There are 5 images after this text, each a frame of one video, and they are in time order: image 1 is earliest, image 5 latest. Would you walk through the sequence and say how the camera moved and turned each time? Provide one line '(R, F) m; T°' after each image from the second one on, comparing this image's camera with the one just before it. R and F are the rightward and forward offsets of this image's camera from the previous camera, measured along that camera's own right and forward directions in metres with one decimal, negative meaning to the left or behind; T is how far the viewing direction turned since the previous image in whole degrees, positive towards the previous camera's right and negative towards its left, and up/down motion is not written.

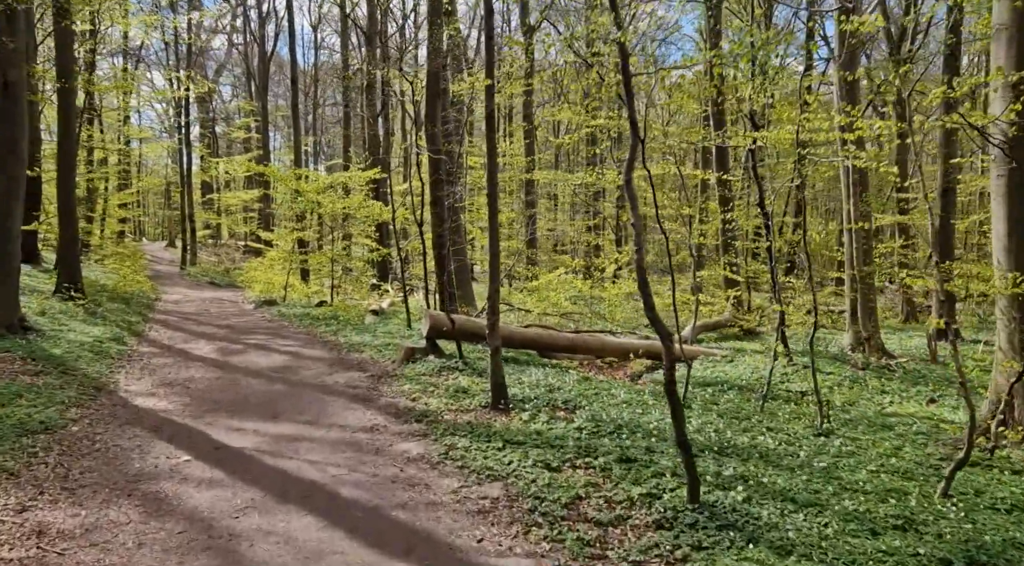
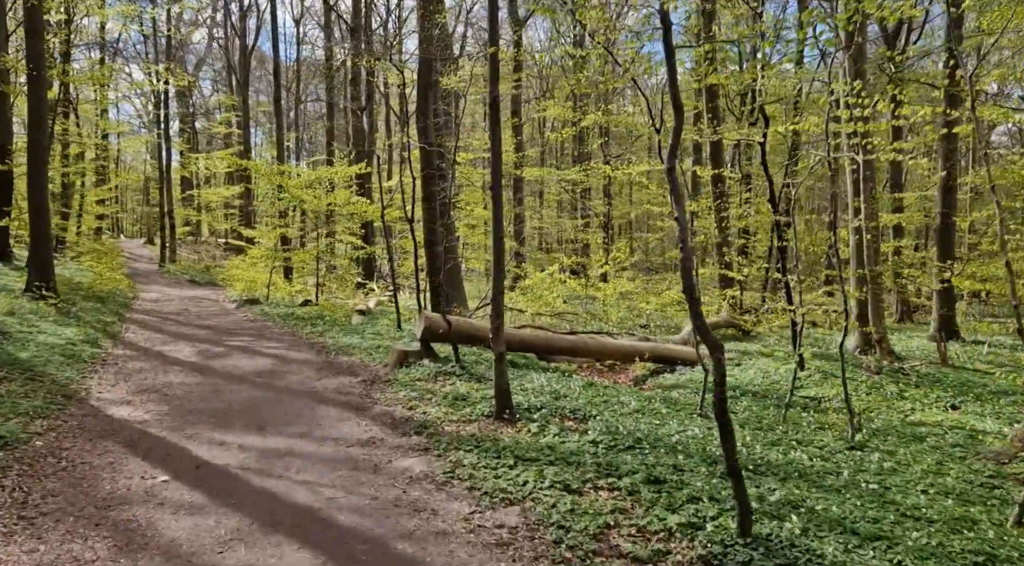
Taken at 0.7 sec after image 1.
(-0.2, +0.5) m; +1°
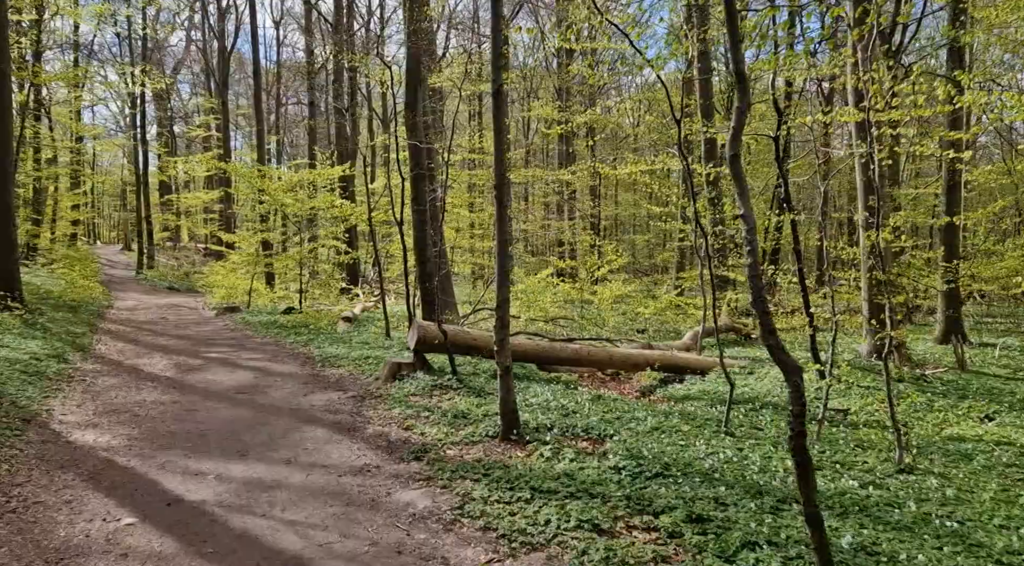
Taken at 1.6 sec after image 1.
(-0.2, +0.6) m; +1°
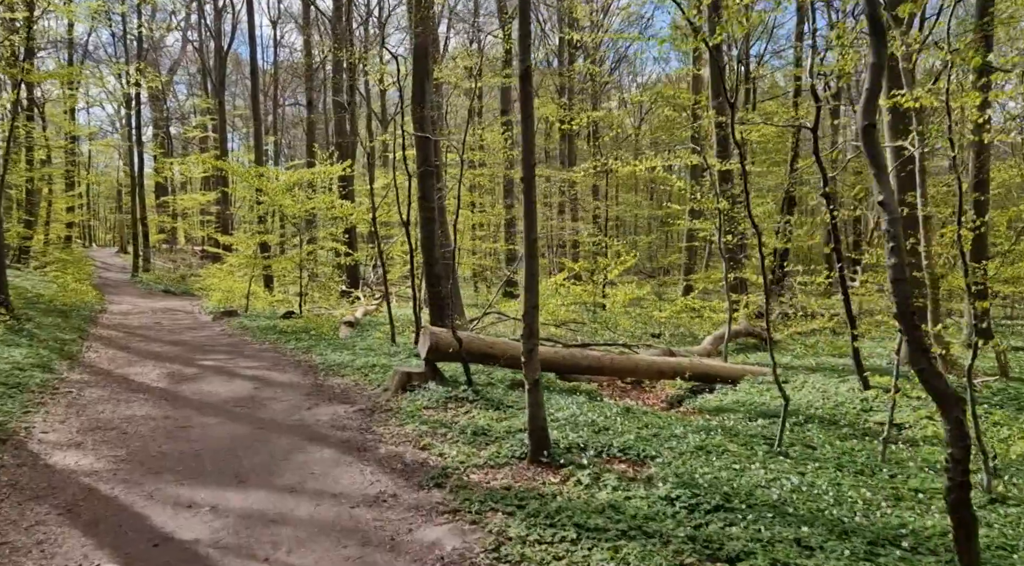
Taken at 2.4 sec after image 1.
(-0.2, +0.6) m; 0°
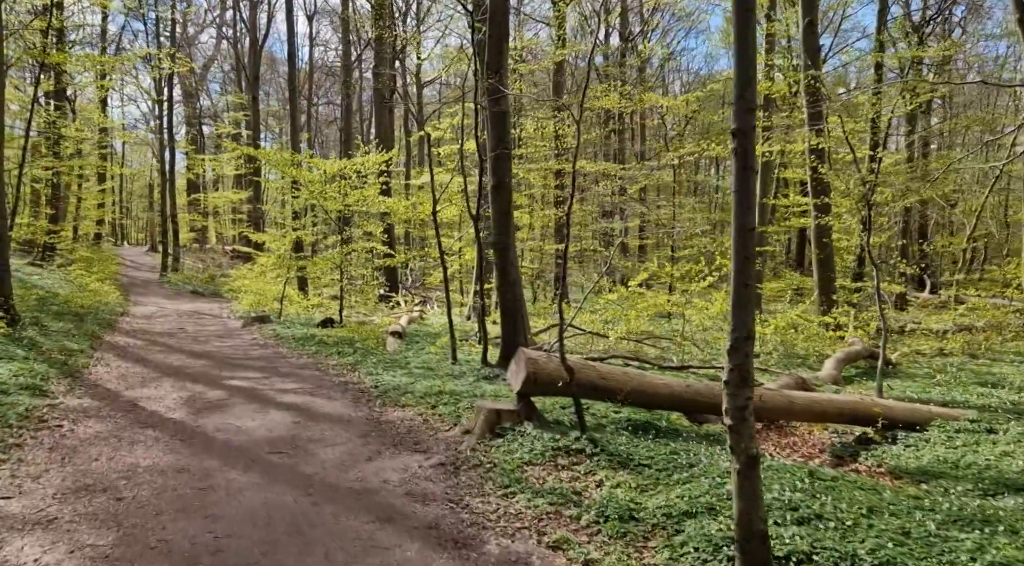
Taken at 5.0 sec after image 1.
(-0.8, +2.1) m; -2°
